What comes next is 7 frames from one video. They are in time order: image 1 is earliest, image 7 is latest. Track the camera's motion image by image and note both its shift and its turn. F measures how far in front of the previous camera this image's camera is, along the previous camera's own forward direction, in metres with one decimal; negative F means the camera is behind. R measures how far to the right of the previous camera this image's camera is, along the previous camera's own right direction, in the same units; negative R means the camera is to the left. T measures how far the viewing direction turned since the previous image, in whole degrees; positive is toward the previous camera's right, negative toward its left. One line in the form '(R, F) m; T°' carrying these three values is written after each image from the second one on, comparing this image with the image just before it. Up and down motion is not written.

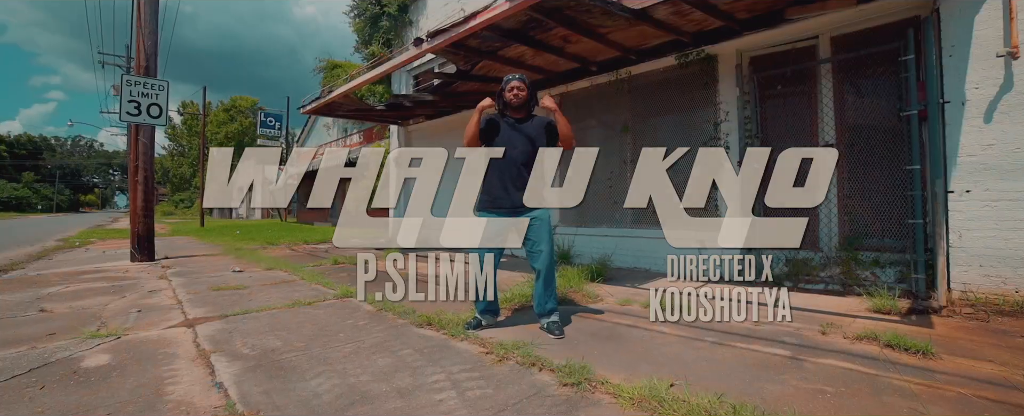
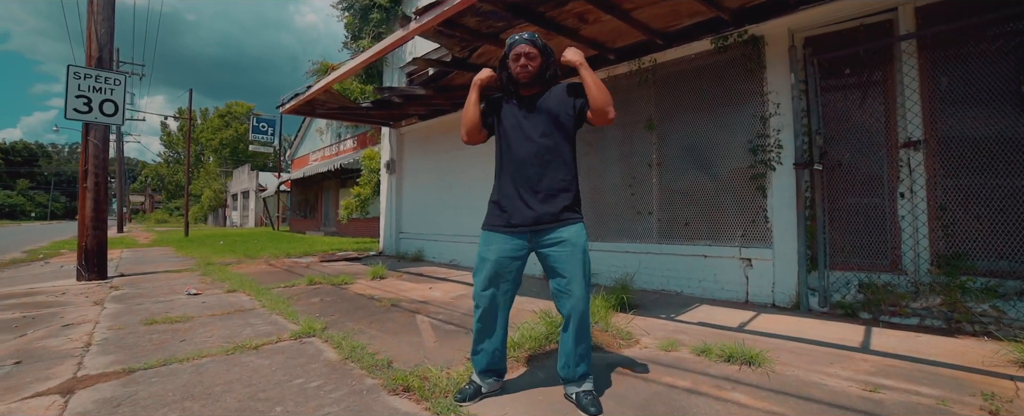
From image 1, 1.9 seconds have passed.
(-0.1, +0.9) m; 0°
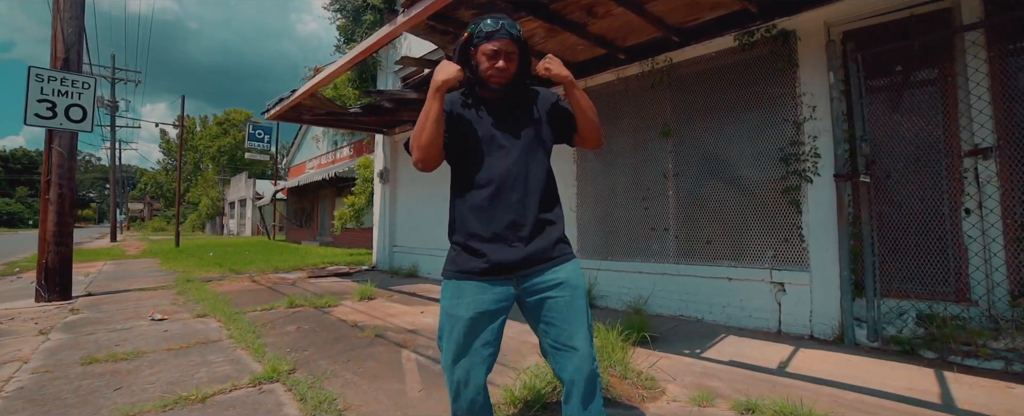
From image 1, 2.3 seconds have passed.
(0.0, +0.5) m; 0°
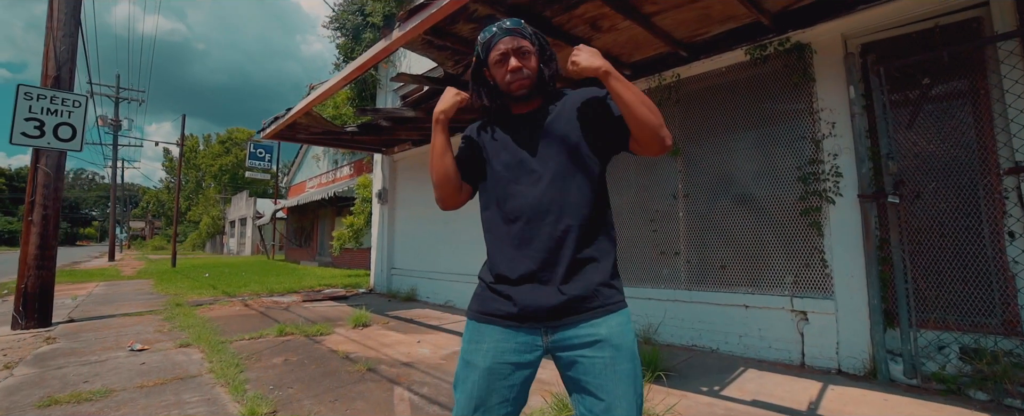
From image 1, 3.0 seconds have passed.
(0.0, +0.2) m; 0°
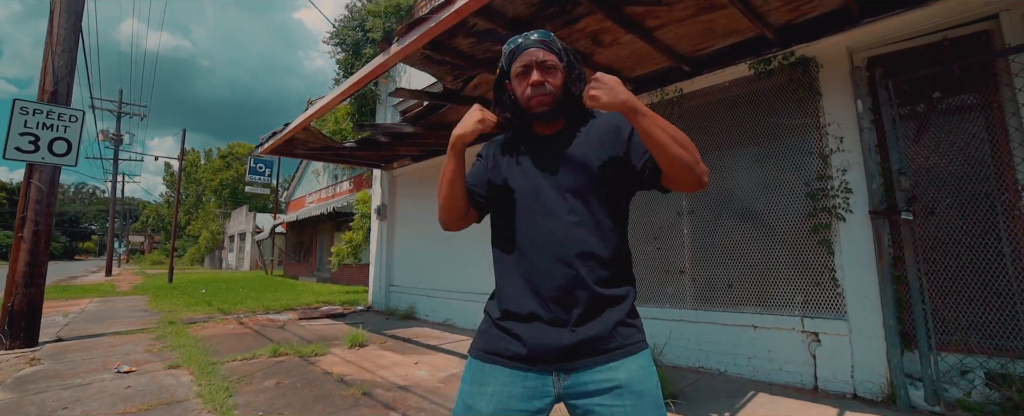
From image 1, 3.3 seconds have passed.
(0.0, +0.1) m; 0°
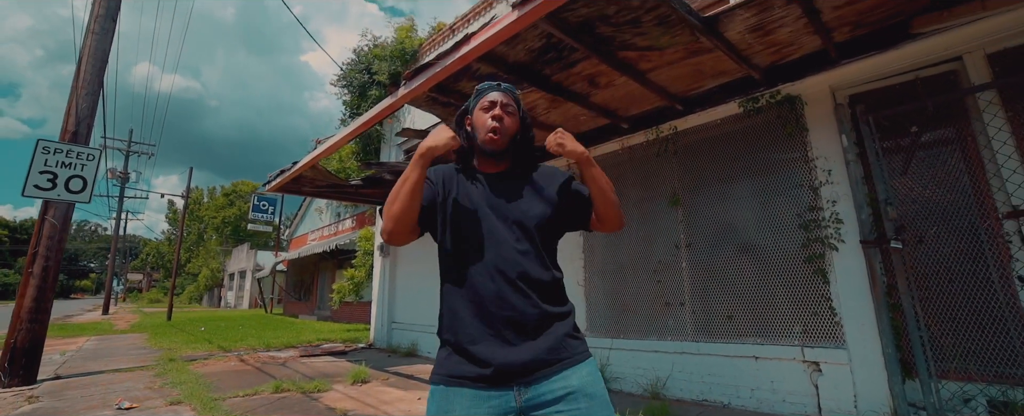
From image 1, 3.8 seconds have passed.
(0.0, -0.1) m; 0°
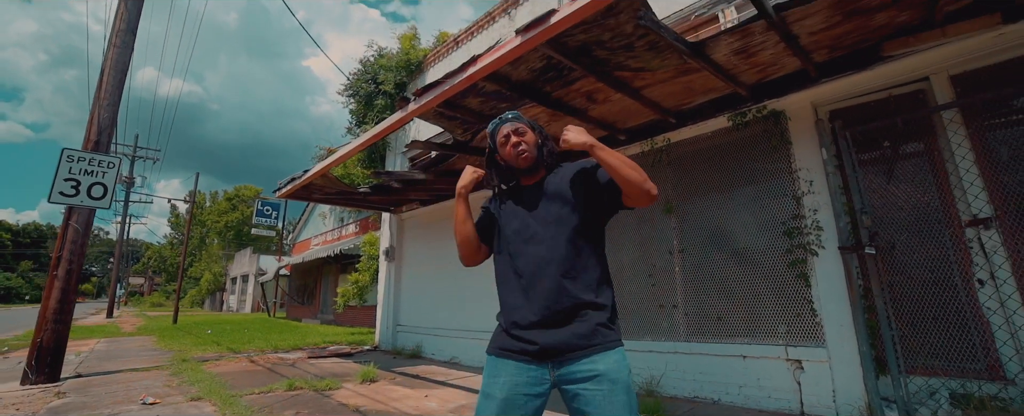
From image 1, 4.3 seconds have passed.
(0.0, -0.3) m; 0°
